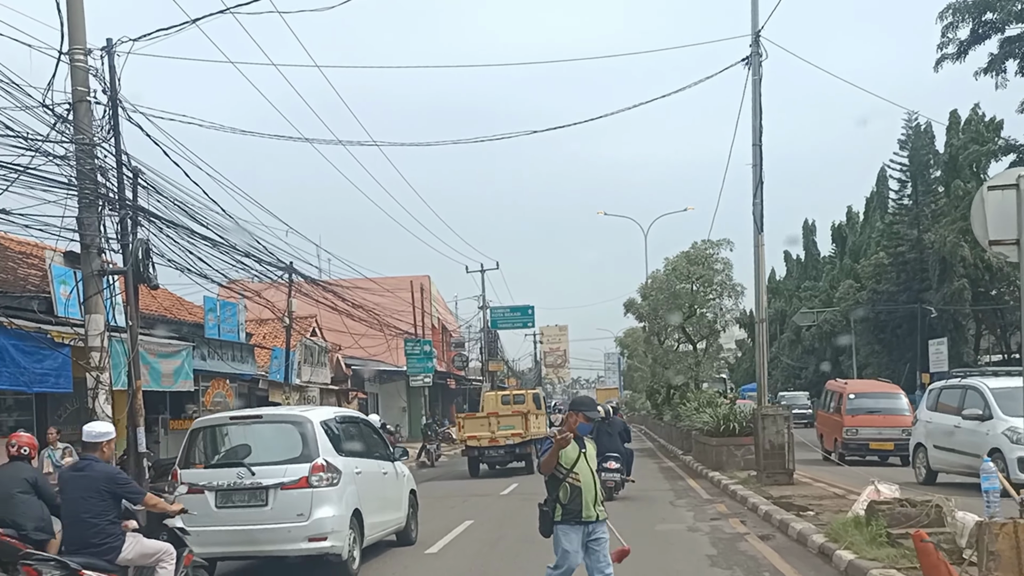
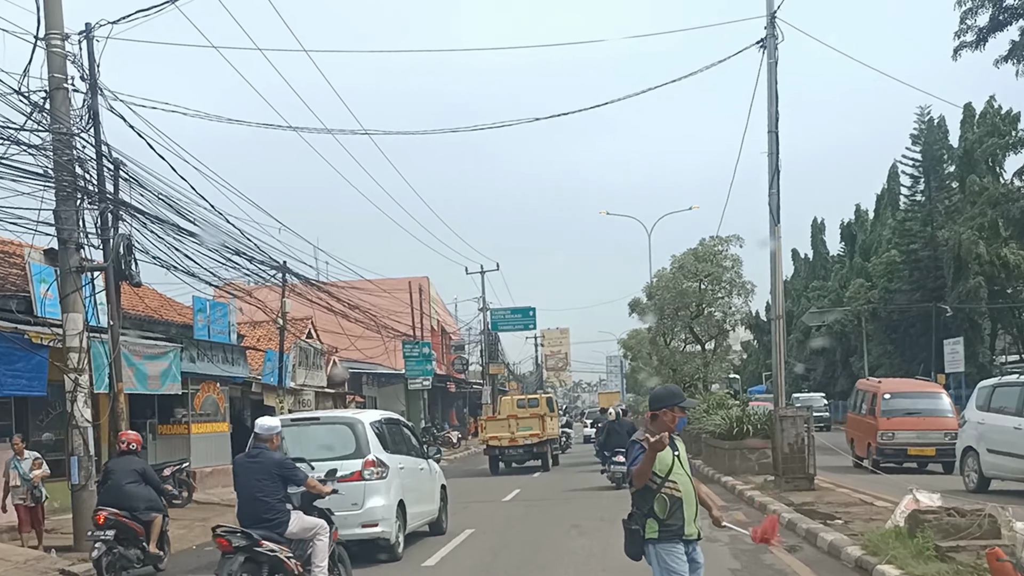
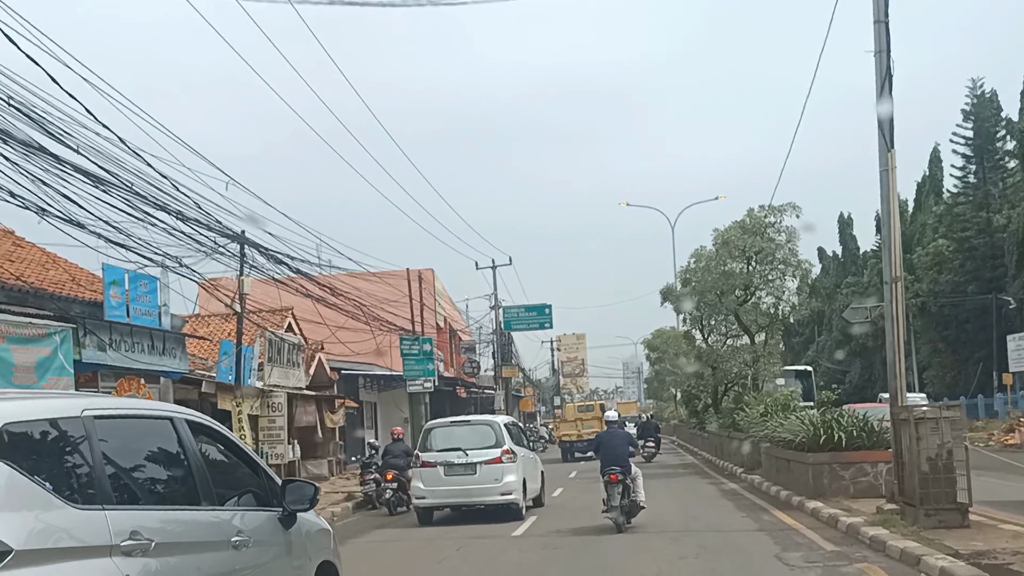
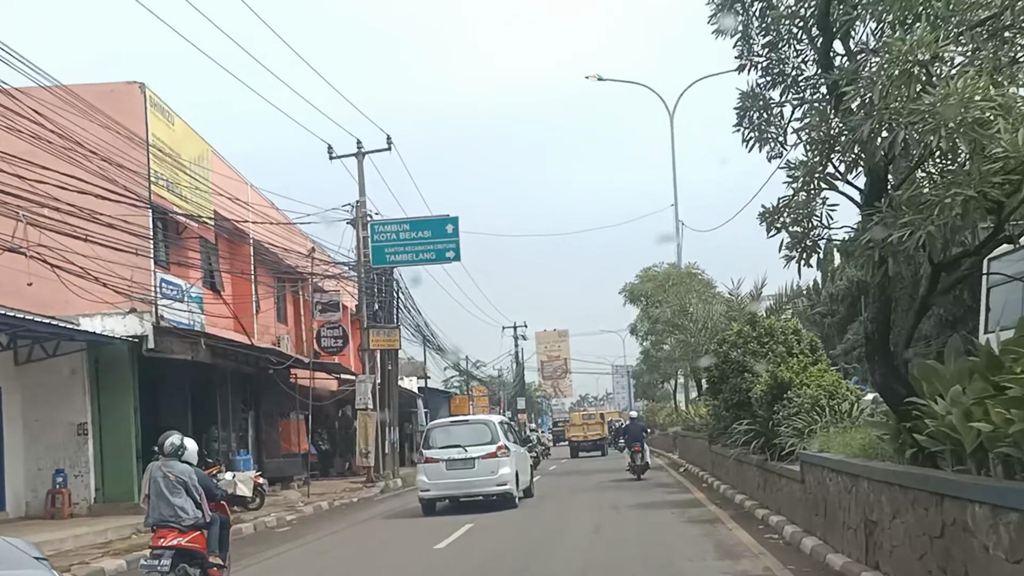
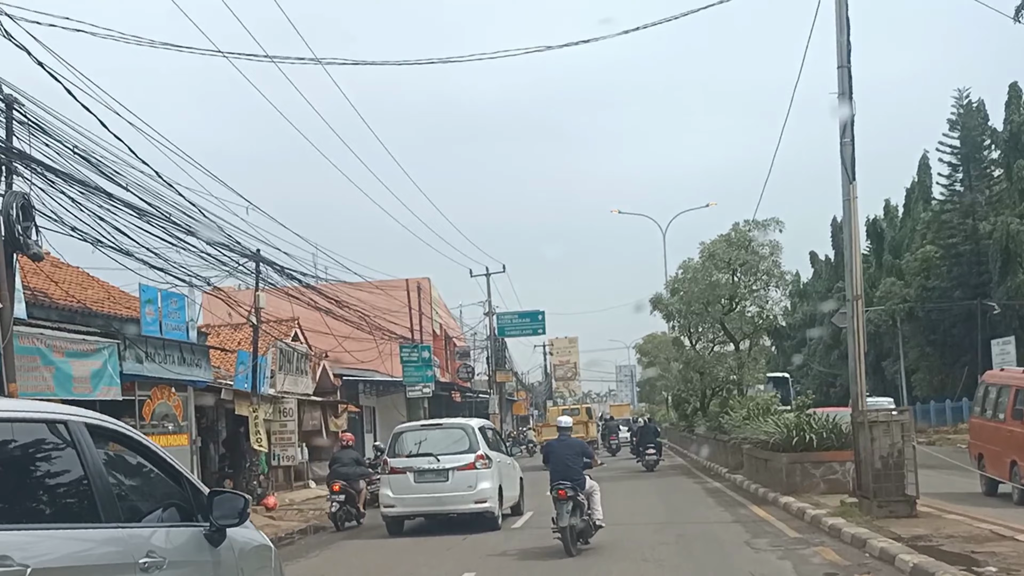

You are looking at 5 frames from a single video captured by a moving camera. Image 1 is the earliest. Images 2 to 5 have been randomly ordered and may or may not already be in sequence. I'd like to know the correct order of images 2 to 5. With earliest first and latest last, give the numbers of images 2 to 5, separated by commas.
2, 5, 3, 4
